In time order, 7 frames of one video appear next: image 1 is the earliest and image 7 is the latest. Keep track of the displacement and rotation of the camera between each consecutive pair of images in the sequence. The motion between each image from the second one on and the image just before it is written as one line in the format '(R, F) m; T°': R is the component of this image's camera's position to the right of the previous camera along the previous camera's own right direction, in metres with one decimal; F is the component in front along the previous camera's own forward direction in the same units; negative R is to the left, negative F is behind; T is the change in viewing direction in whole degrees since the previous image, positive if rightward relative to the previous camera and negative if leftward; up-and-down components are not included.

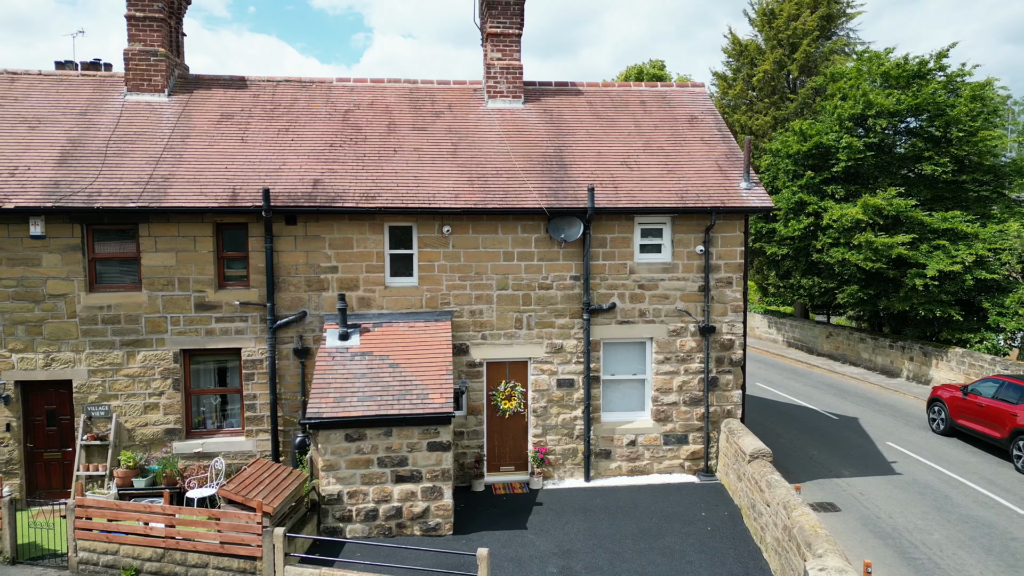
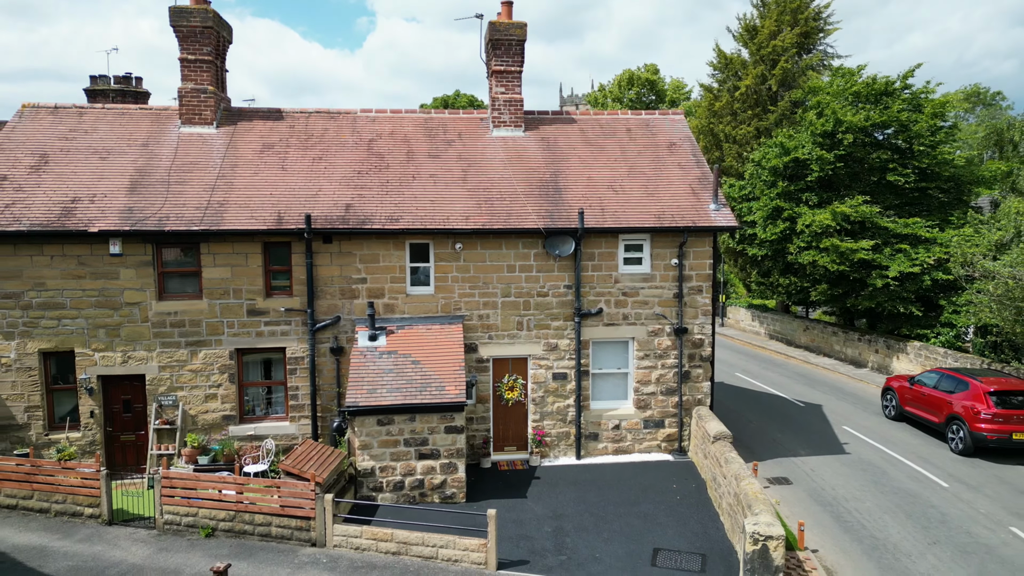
(0.0, -1.8) m; 0°
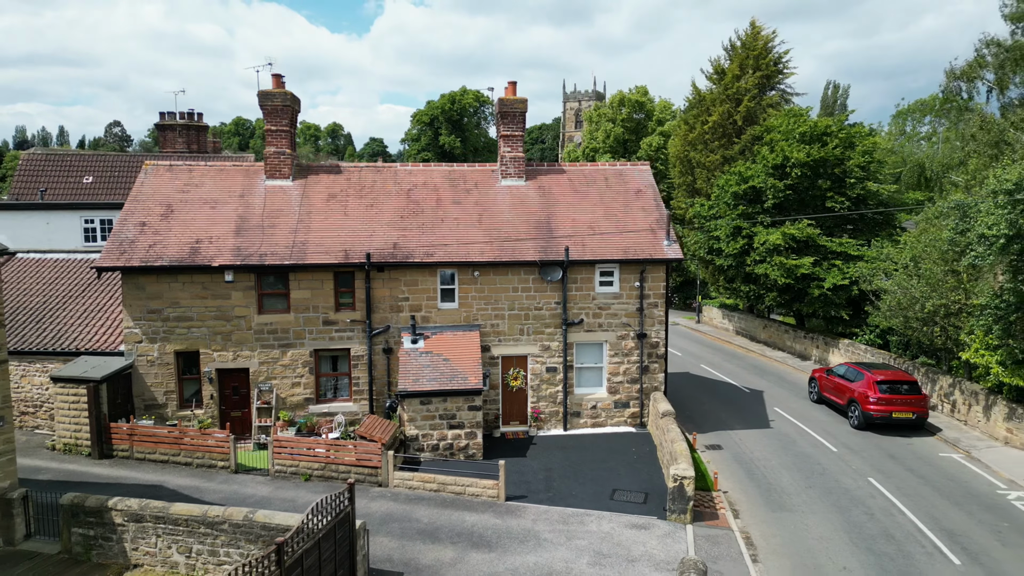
(+0.1, -4.3) m; -1°
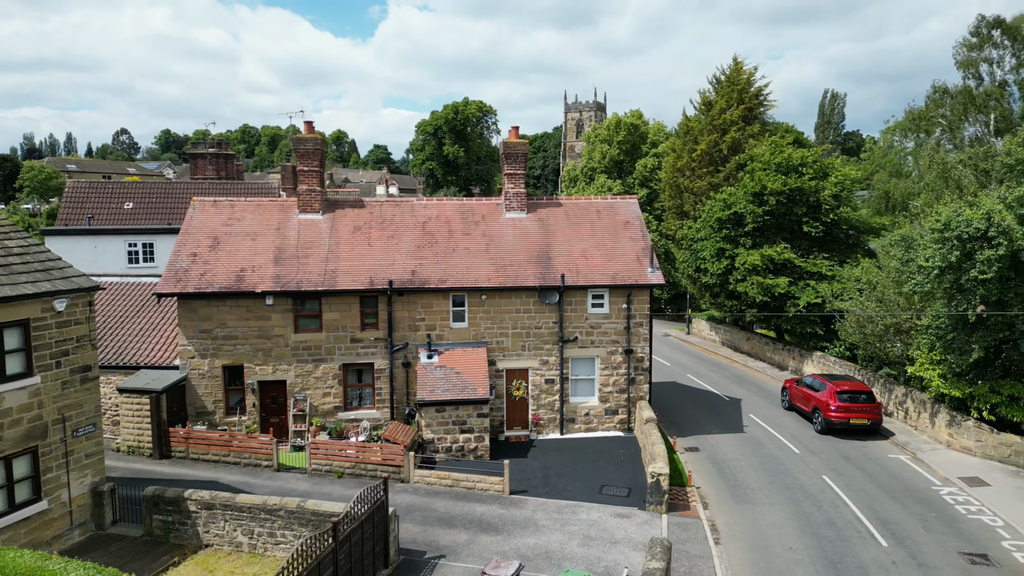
(0.0, -2.4) m; 0°
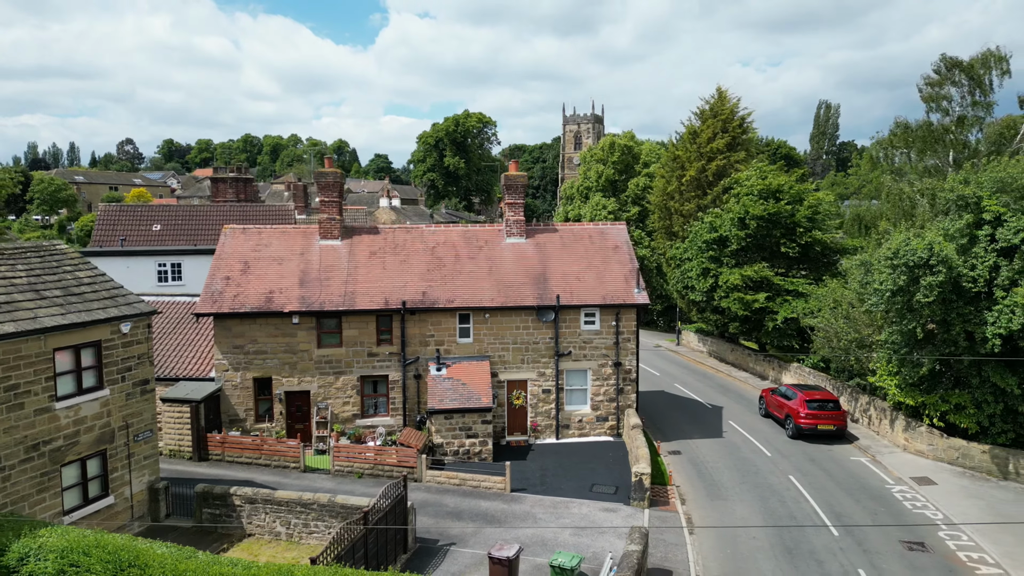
(0.0, -2.1) m; 0°
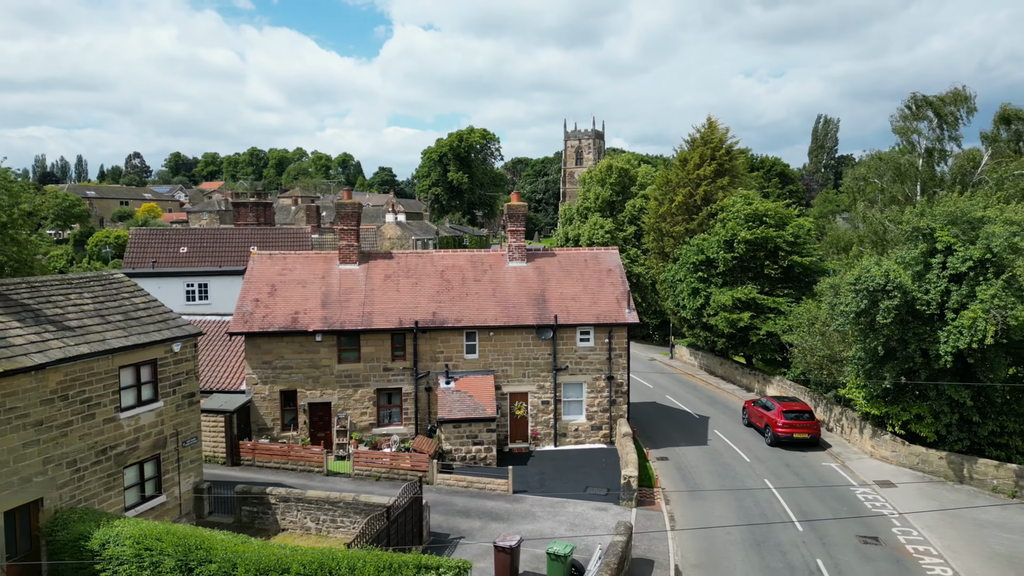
(0.0, -2.2) m; 0°
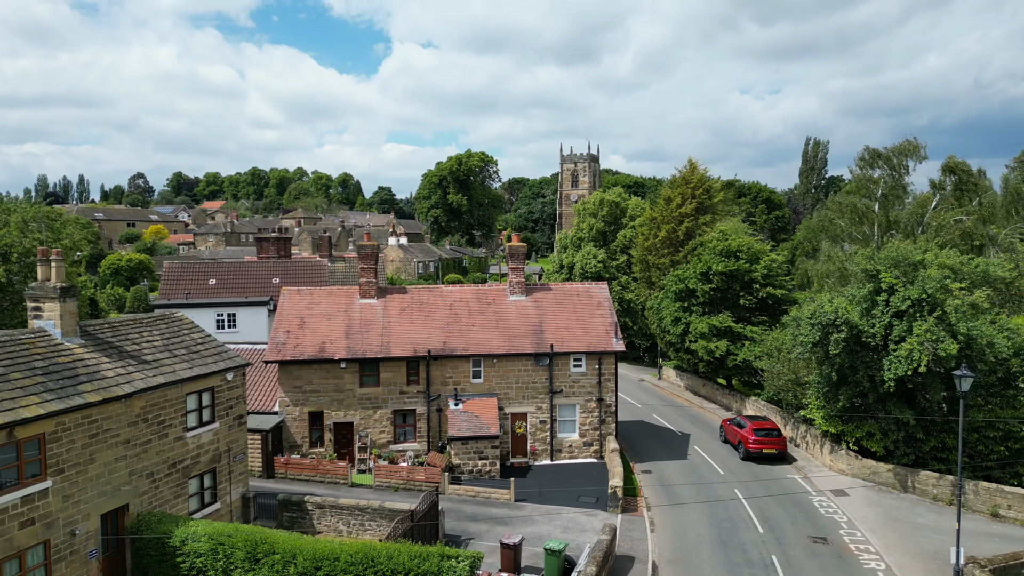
(-0.1, -3.1) m; 0°
